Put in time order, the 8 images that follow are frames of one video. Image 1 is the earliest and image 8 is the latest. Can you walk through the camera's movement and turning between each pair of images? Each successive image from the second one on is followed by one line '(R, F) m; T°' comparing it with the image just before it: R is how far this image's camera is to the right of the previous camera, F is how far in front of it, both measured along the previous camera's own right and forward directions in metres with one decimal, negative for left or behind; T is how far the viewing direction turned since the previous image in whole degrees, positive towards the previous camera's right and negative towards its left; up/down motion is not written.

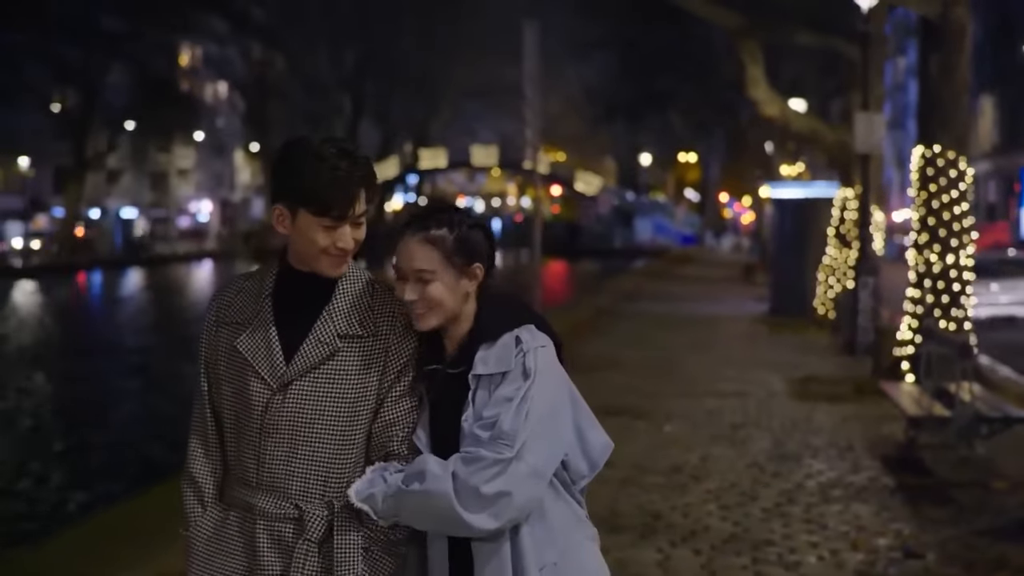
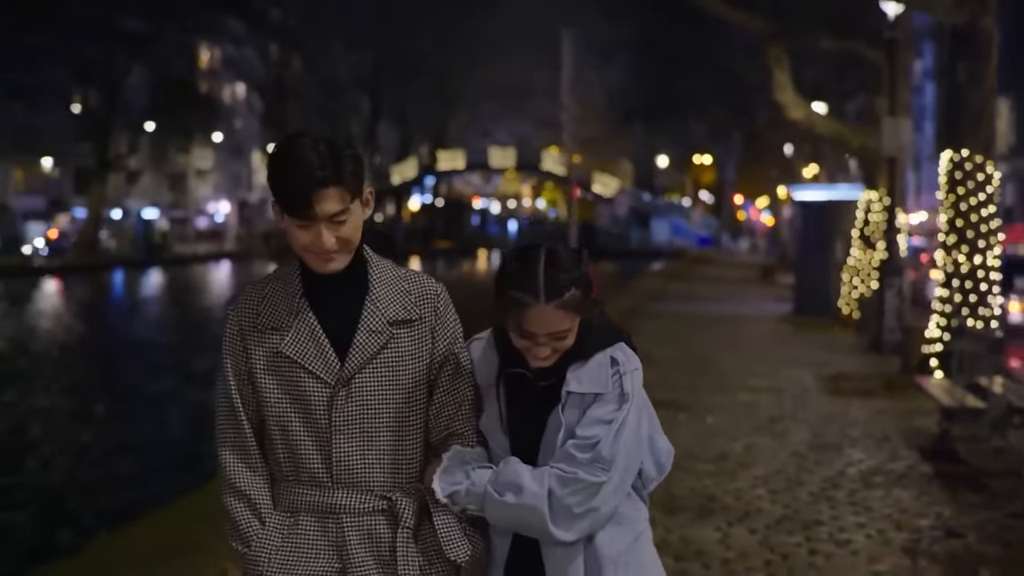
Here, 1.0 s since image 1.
(-0.2, -0.4) m; 0°
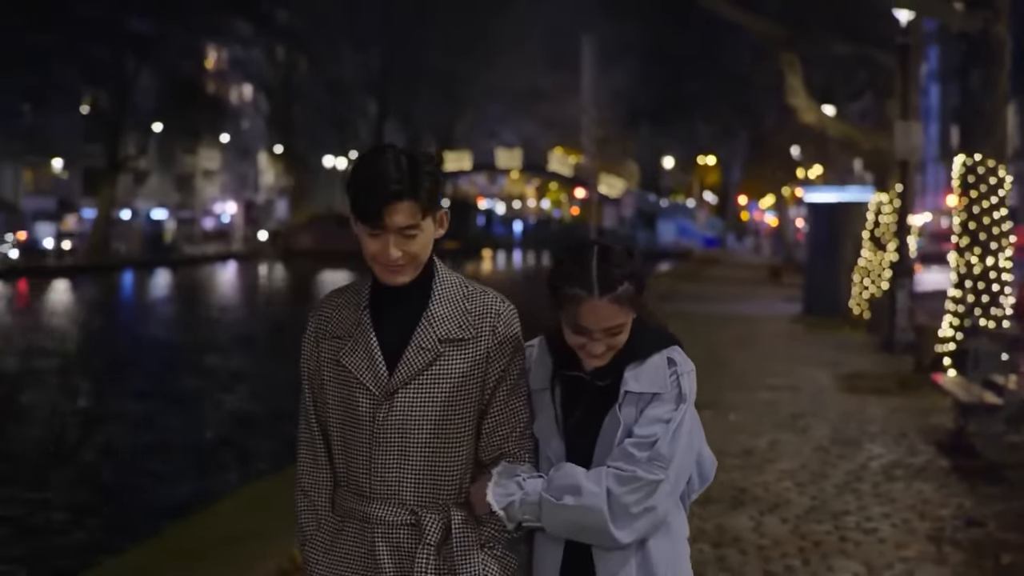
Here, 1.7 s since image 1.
(-0.2, -0.3) m; 0°
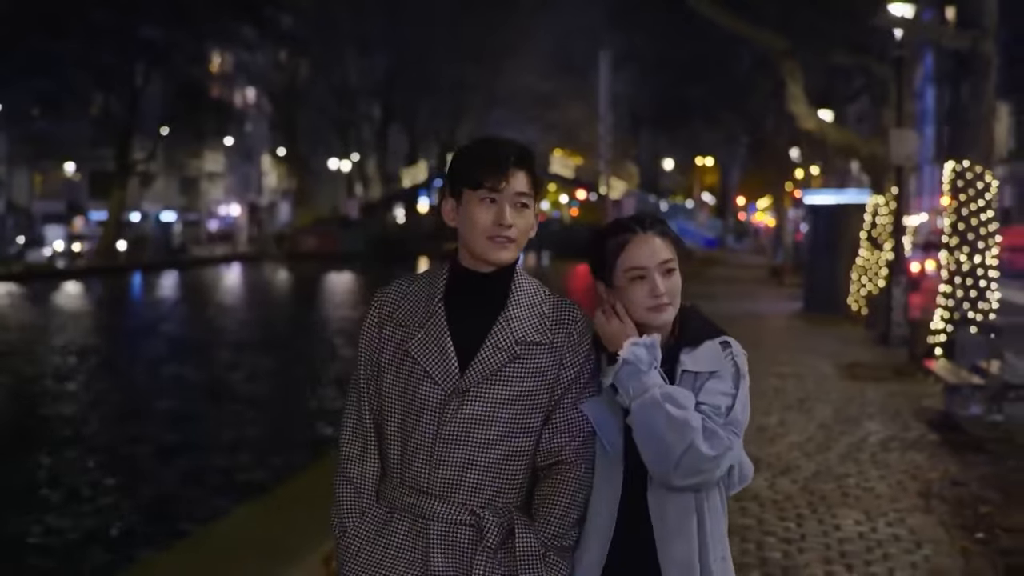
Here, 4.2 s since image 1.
(-0.3, -1.0) m; 0°
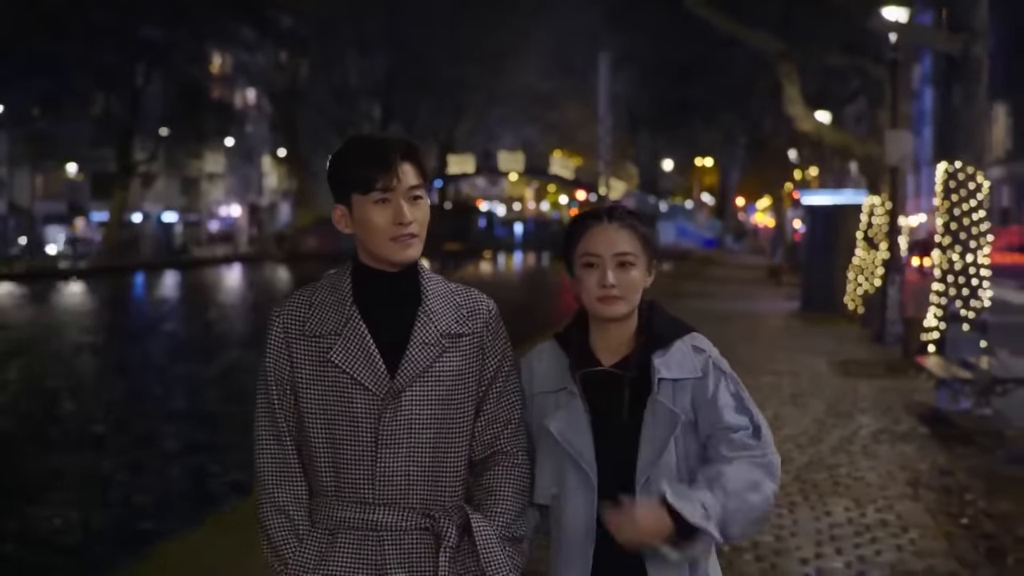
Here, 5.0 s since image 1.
(0.0, -0.3) m; 0°
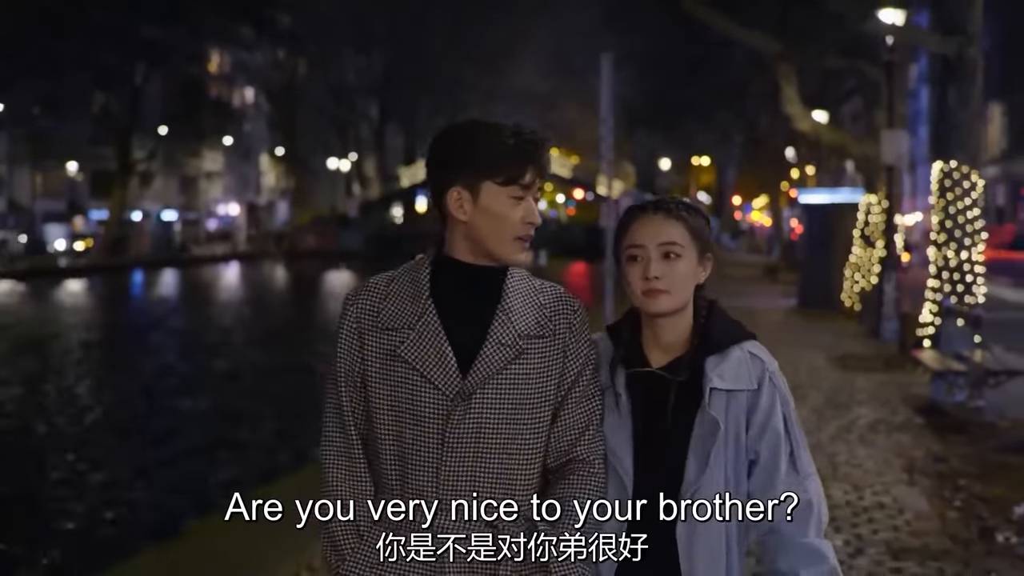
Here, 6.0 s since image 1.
(-0.1, -0.3) m; 0°
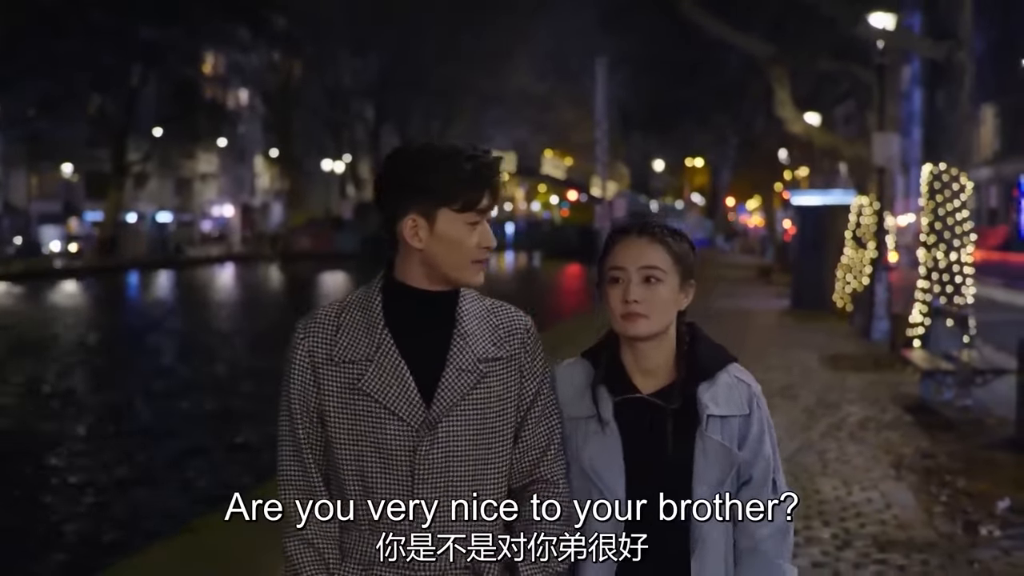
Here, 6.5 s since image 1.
(0.0, -0.2) m; 0°
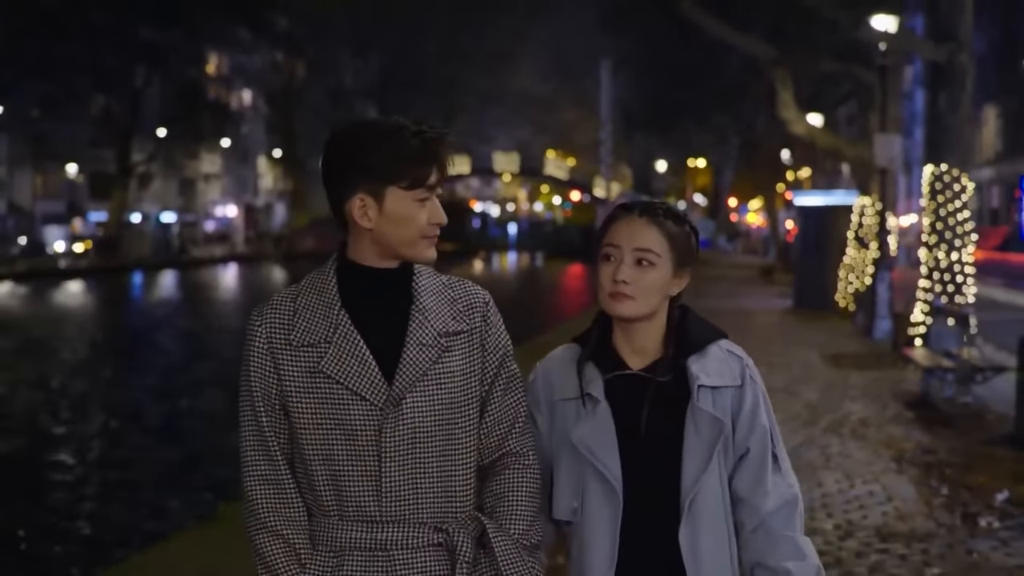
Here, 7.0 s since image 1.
(0.0, -0.2) m; 0°
